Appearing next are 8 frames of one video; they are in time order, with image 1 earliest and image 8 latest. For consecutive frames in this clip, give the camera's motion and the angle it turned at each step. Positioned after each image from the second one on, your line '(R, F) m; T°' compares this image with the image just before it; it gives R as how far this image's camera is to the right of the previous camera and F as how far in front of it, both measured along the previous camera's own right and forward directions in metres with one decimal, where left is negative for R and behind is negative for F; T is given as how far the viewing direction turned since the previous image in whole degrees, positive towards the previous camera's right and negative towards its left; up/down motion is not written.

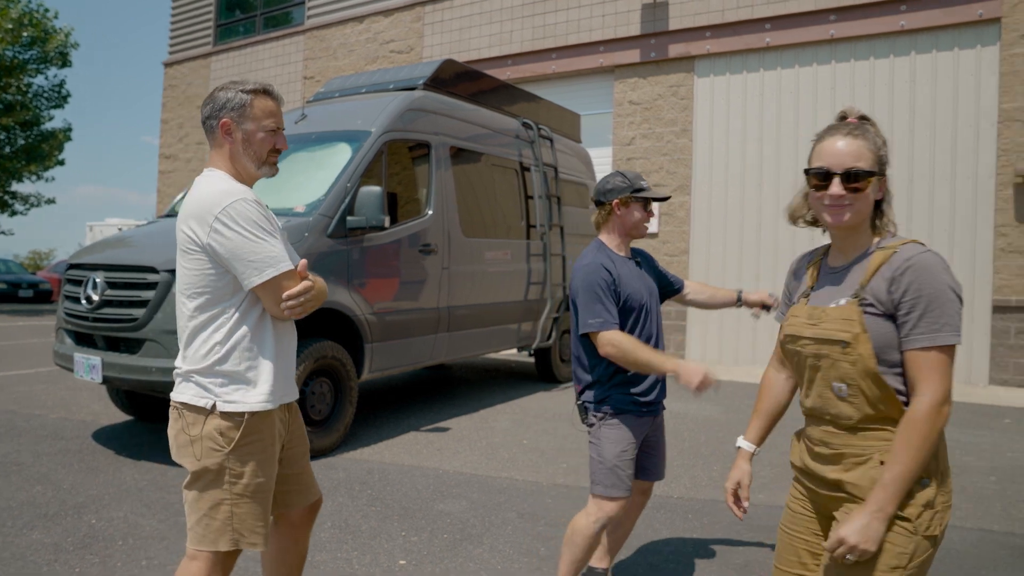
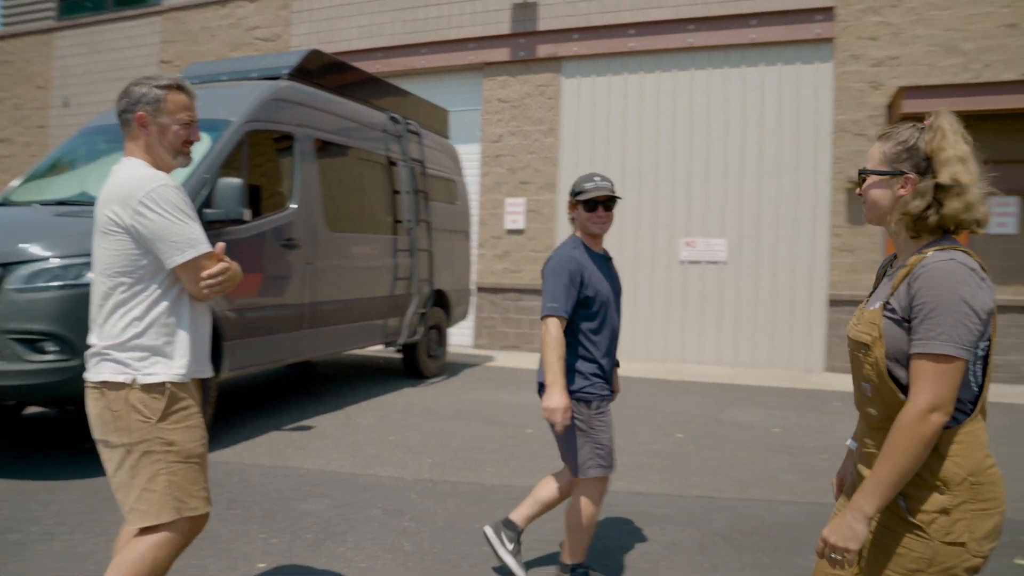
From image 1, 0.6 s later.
(0.0, 0.0) m; +10°
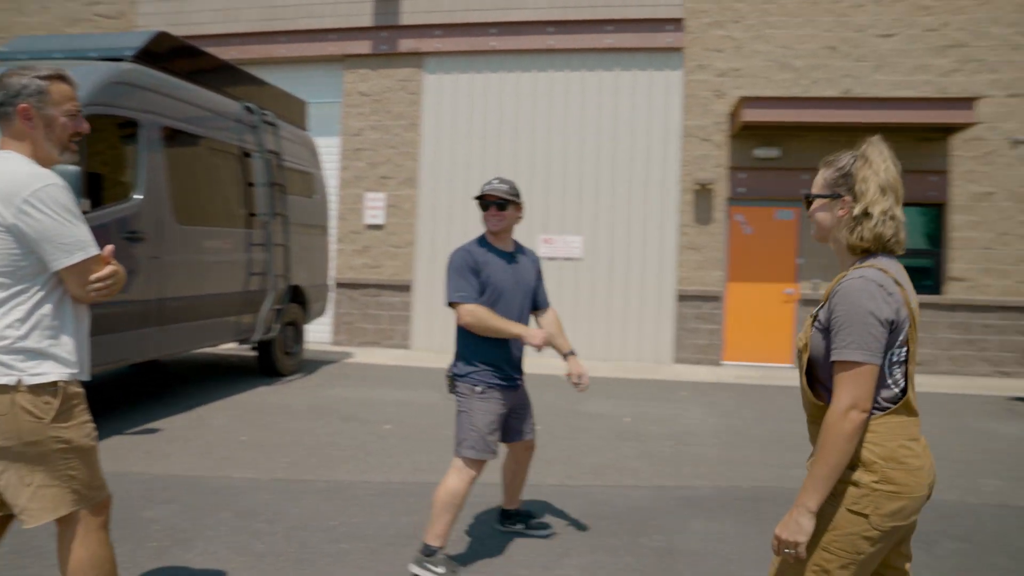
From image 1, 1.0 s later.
(0.0, -0.1) m; +11°
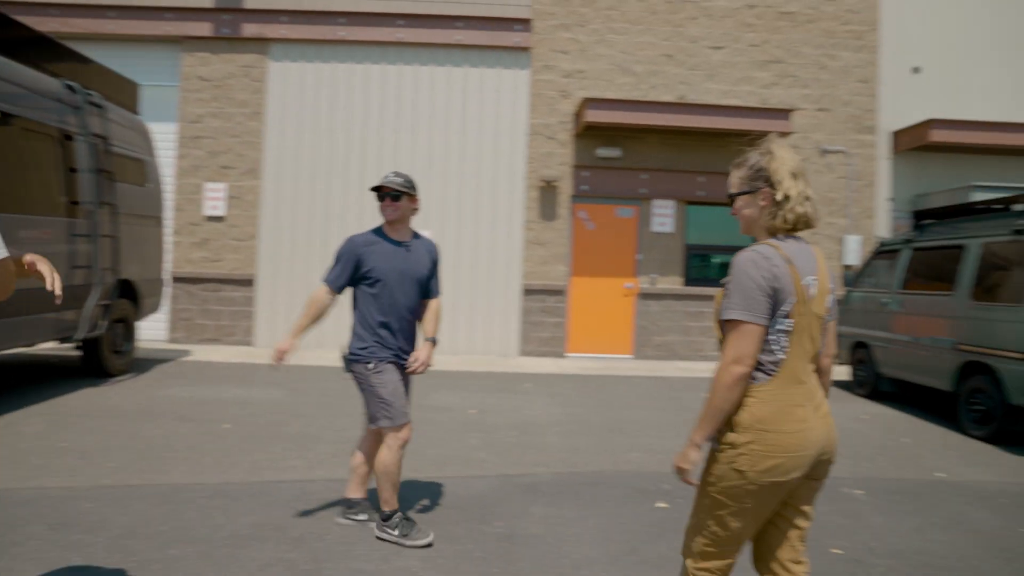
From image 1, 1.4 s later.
(+0.1, 0.0) m; +11°
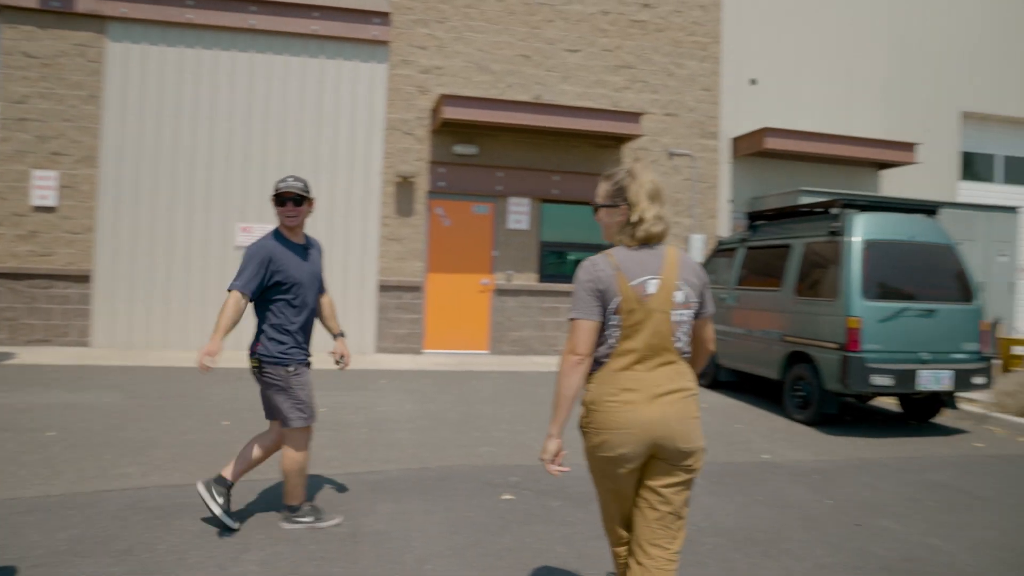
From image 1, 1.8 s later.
(+0.2, 0.0) m; +10°
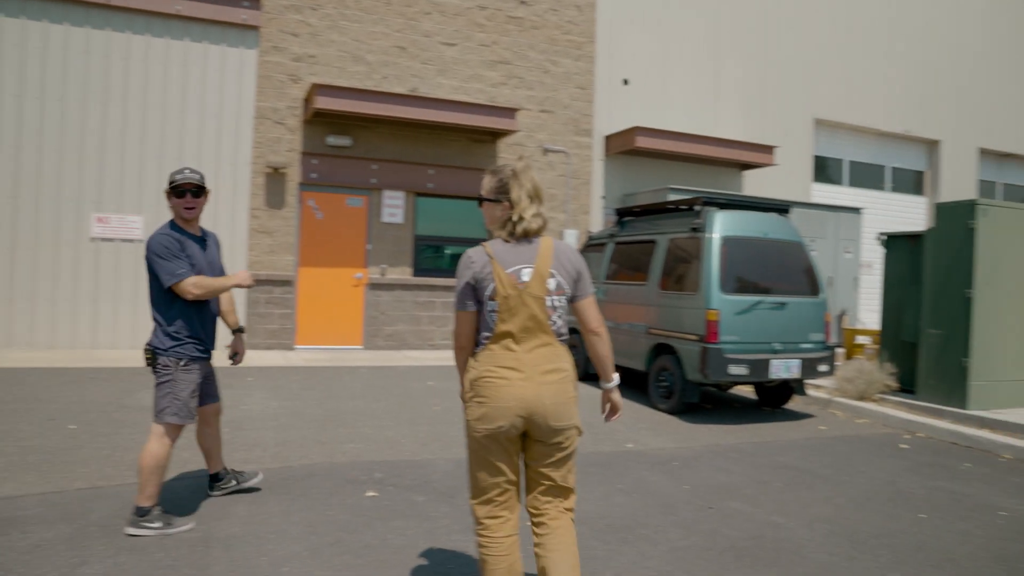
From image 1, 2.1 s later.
(+0.1, 0.0) m; +9°
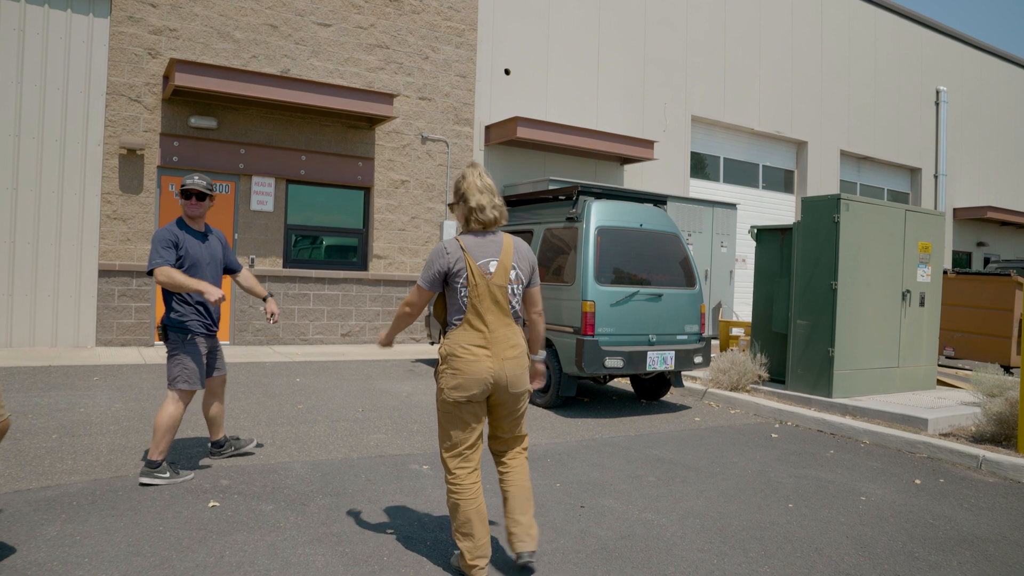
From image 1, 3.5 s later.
(+0.2, +0.3) m; +8°
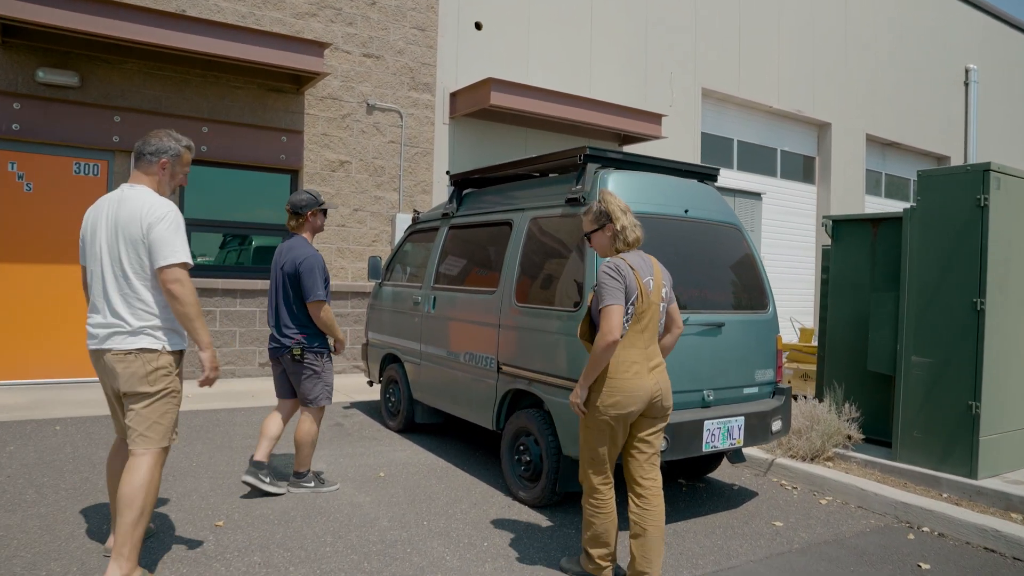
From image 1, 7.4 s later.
(+0.1, +2.9) m; +2°
